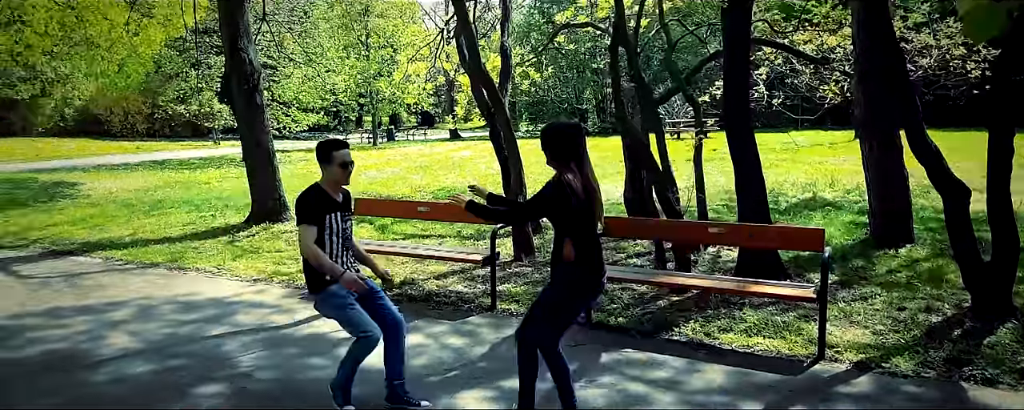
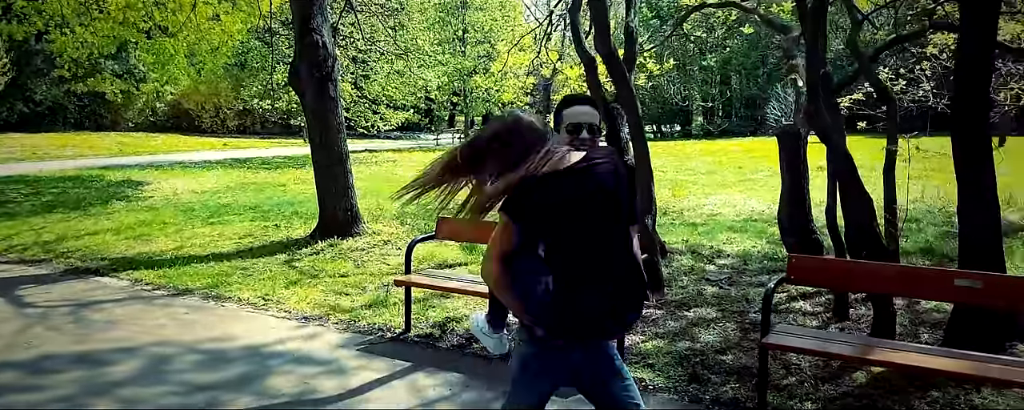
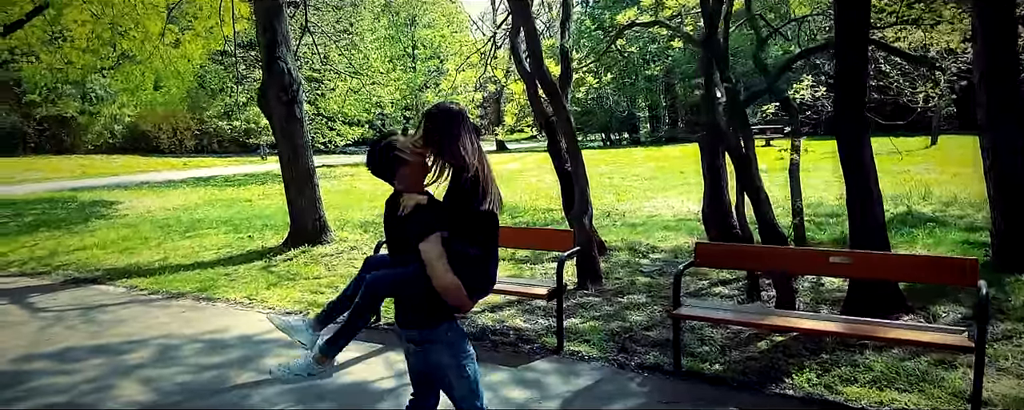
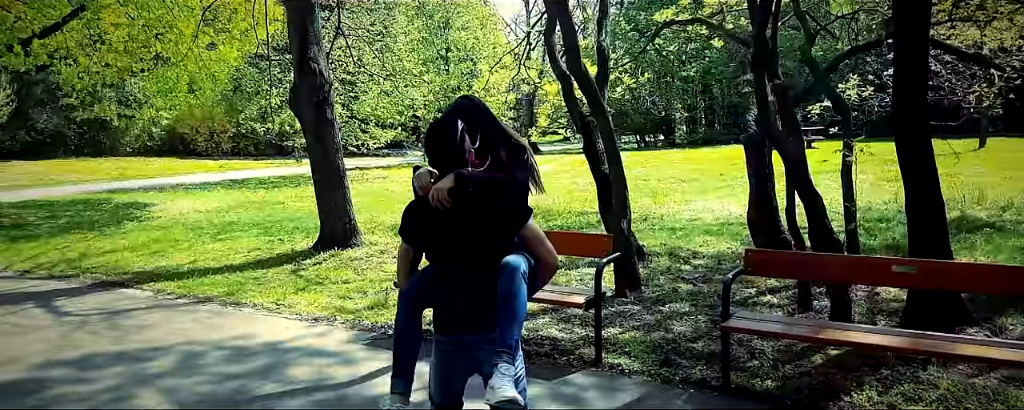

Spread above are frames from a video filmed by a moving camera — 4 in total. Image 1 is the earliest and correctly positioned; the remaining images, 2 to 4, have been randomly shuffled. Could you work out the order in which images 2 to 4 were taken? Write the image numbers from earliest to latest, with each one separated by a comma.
3, 4, 2
